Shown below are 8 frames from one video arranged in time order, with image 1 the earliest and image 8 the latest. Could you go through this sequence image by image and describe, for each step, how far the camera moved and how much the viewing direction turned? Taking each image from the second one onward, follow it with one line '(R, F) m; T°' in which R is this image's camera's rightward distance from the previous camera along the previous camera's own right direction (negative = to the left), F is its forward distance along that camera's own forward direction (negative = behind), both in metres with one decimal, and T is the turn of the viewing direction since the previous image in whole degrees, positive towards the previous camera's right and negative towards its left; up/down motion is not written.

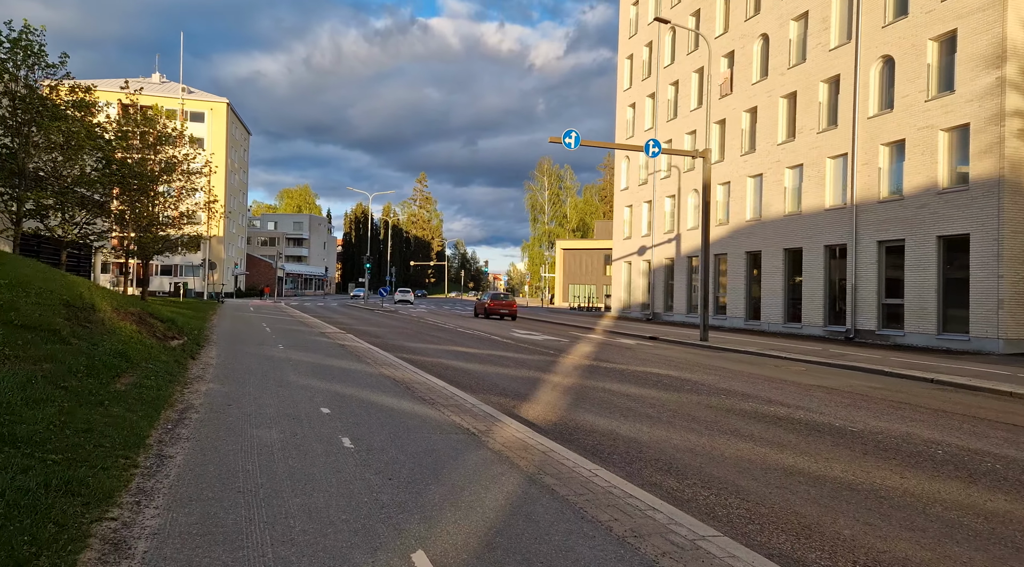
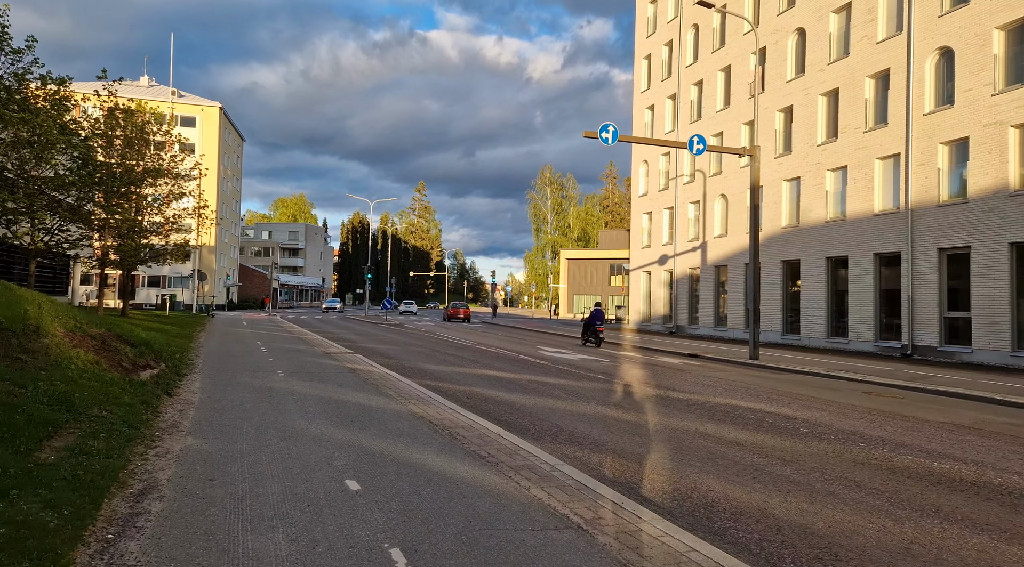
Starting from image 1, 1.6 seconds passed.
(-0.7, +2.0) m; 0°
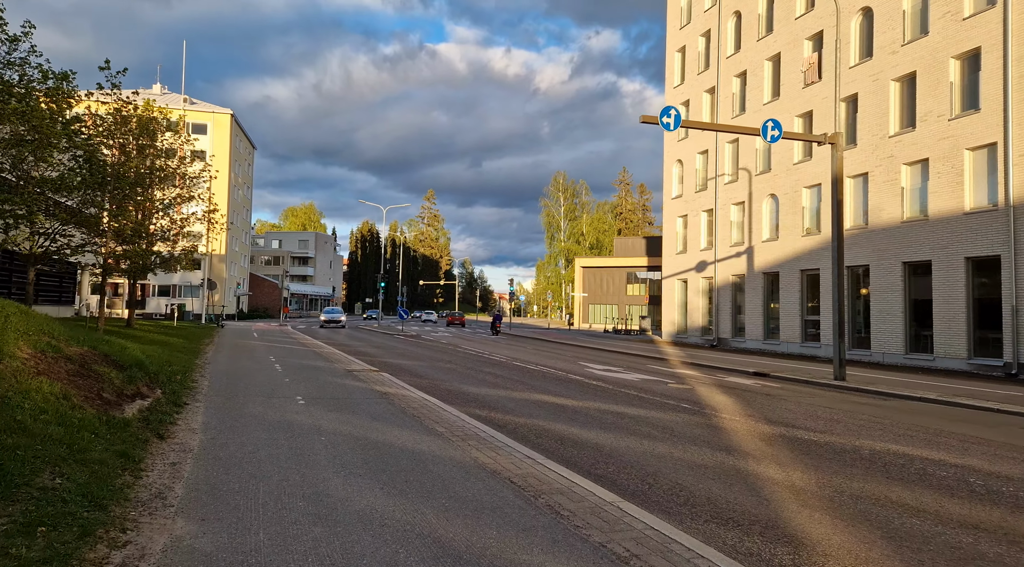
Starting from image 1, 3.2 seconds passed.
(-0.8, +2.0) m; -1°
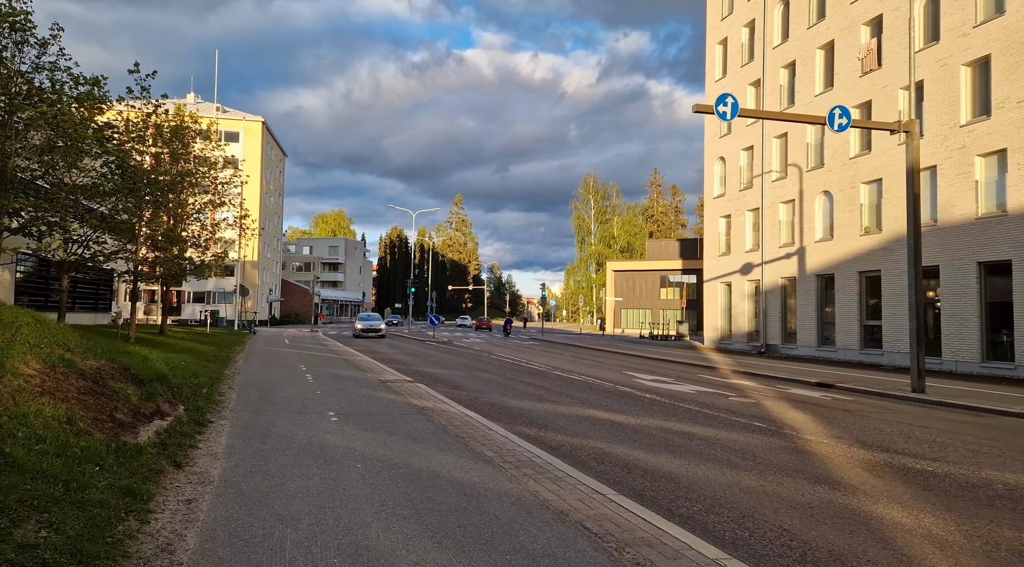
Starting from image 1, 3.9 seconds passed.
(-0.3, +0.9) m; -2°
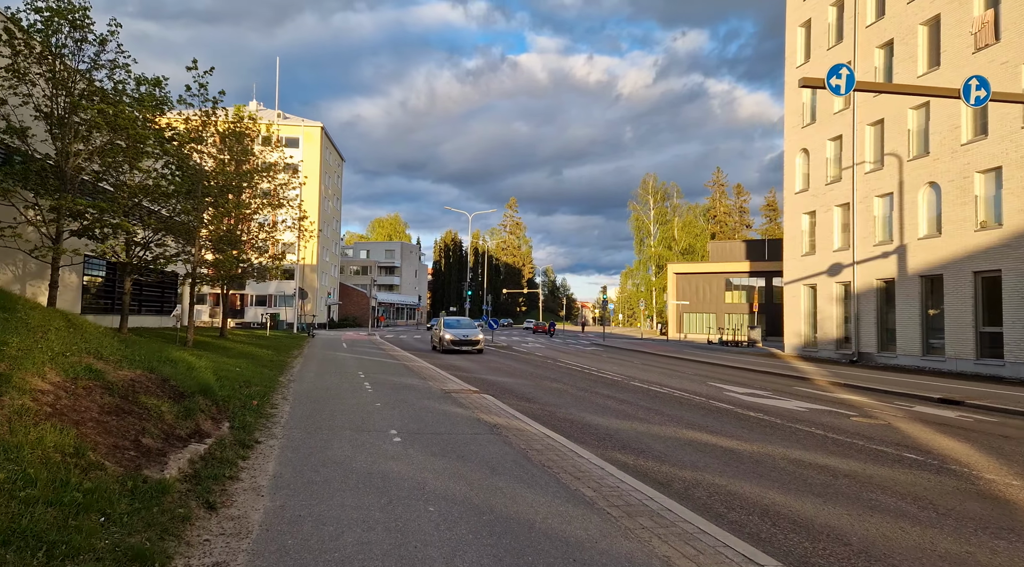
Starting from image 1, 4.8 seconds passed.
(-0.4, +1.3) m; -4°
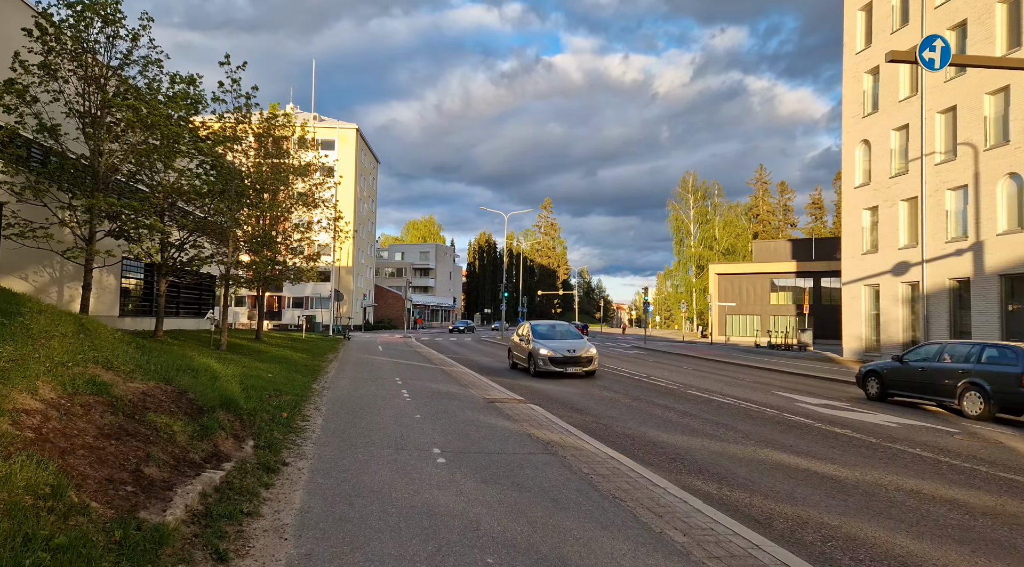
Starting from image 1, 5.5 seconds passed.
(-0.2, +1.0) m; -3°
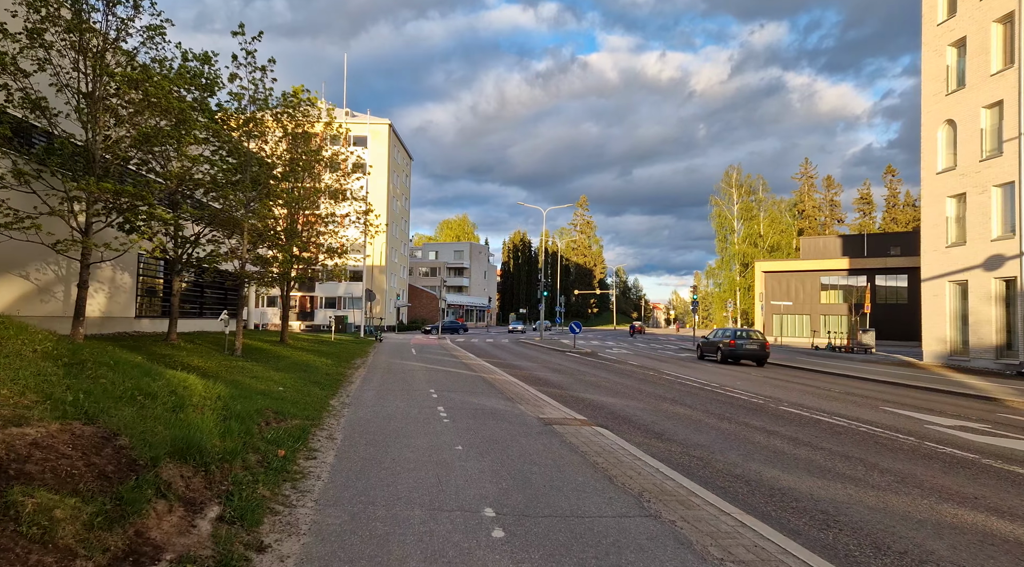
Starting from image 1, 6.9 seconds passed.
(-0.4, +2.4) m; -3°
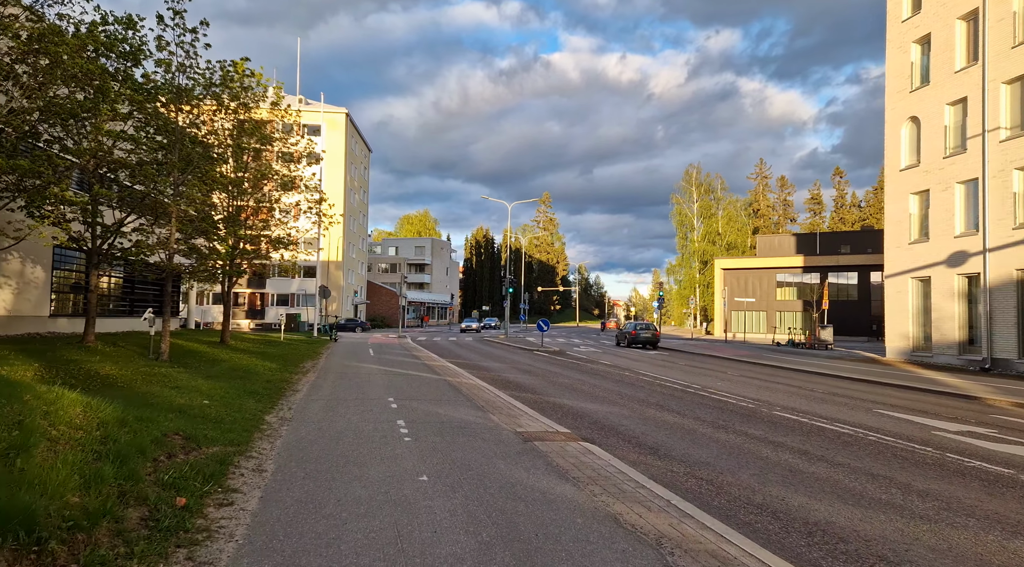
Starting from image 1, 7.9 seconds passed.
(-0.1, +1.6) m; +3°
